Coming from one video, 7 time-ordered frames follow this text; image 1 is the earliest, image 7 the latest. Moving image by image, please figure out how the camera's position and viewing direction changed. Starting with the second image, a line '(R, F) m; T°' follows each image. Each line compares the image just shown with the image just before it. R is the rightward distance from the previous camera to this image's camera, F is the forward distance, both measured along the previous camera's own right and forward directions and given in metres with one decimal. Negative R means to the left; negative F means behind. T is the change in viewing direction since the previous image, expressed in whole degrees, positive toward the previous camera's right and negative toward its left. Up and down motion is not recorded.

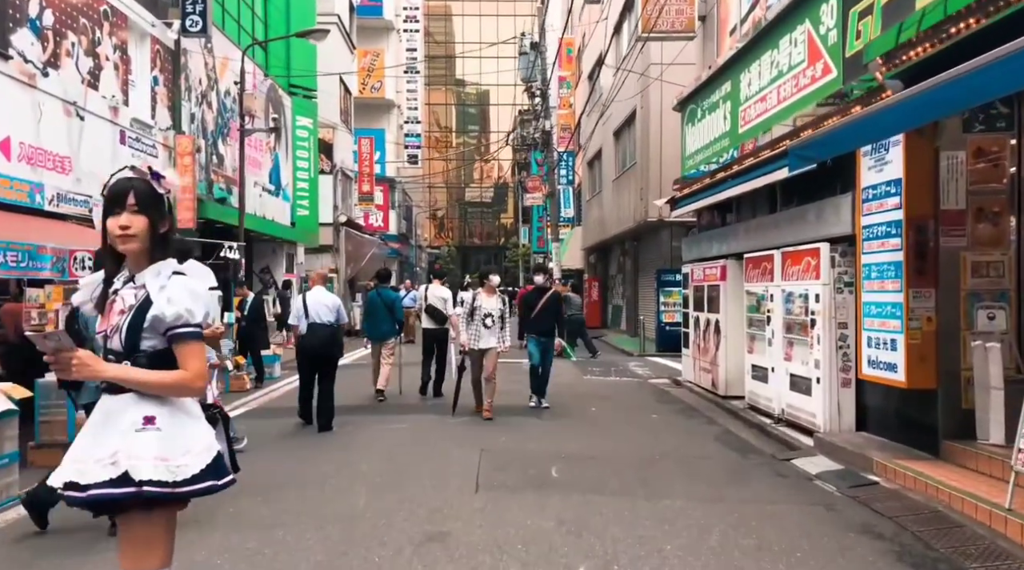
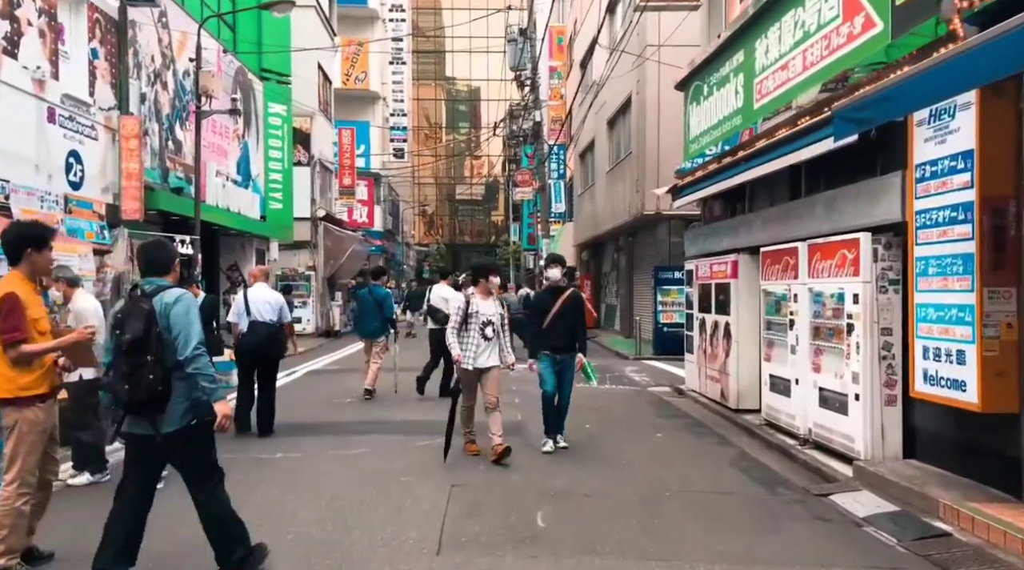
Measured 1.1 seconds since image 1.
(+0.1, +1.5) m; +1°
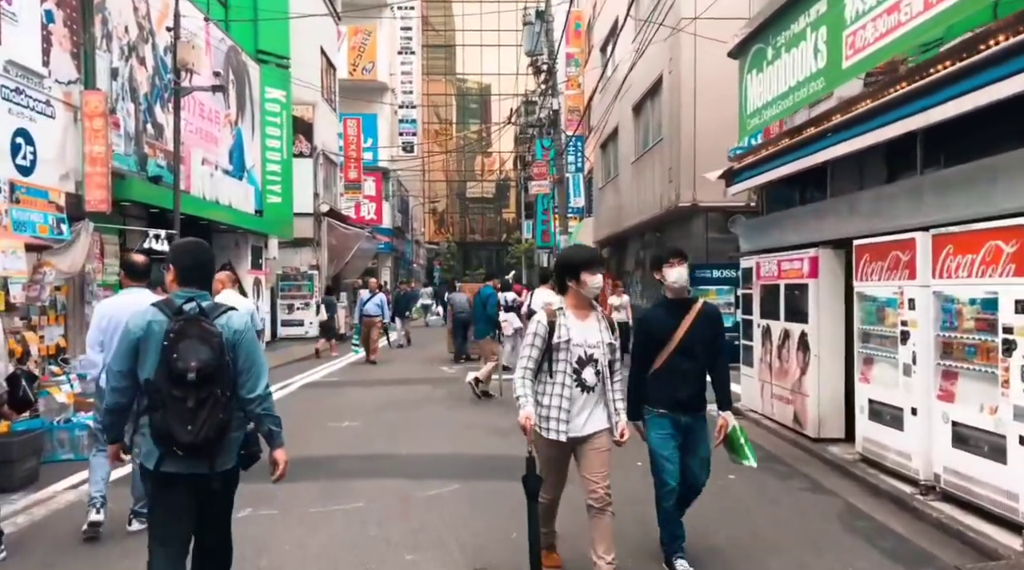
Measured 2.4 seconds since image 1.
(-0.2, +1.9) m; -1°
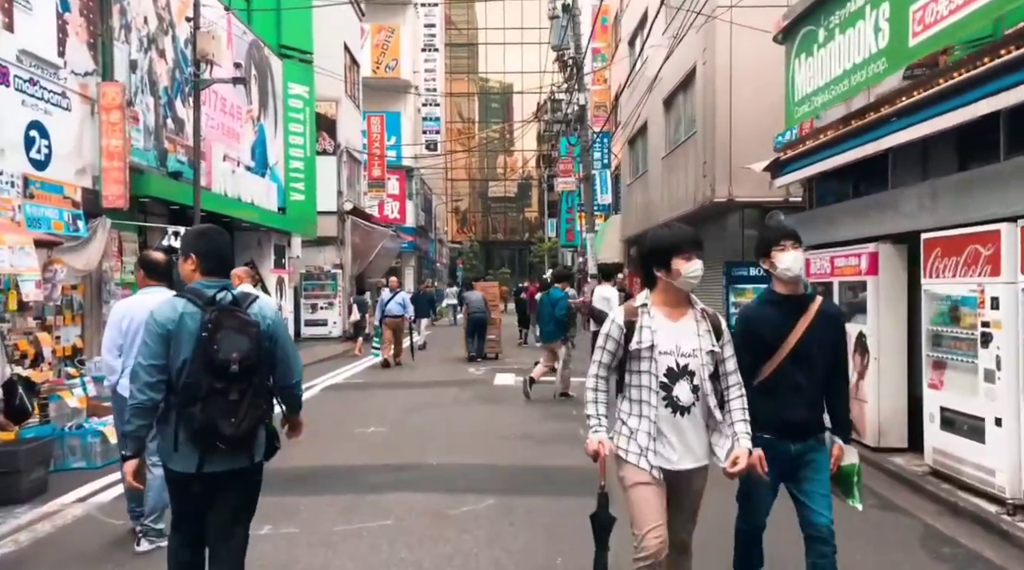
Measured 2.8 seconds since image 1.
(-0.1, +0.5) m; -1°
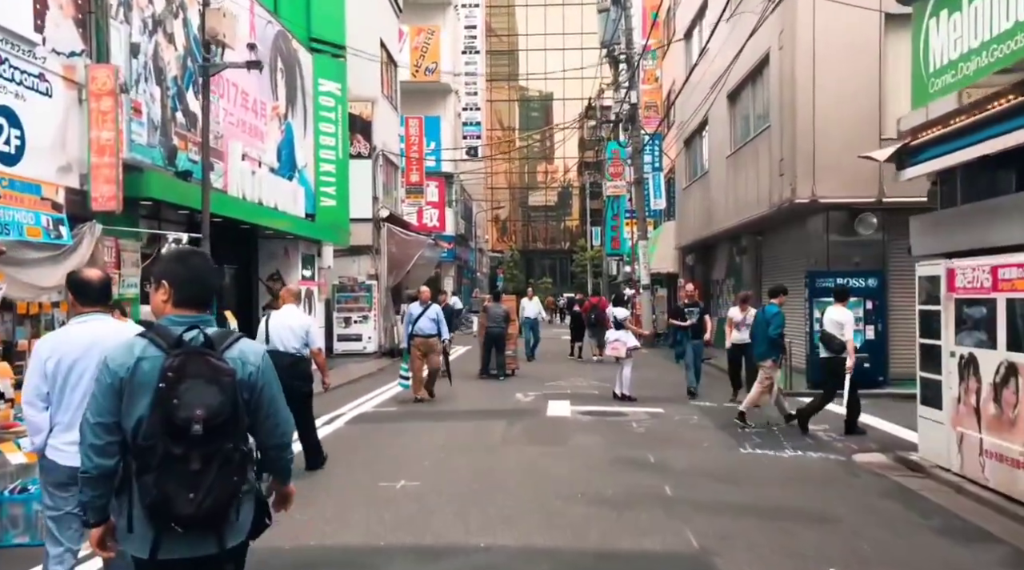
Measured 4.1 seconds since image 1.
(-0.2, +1.9) m; -3°
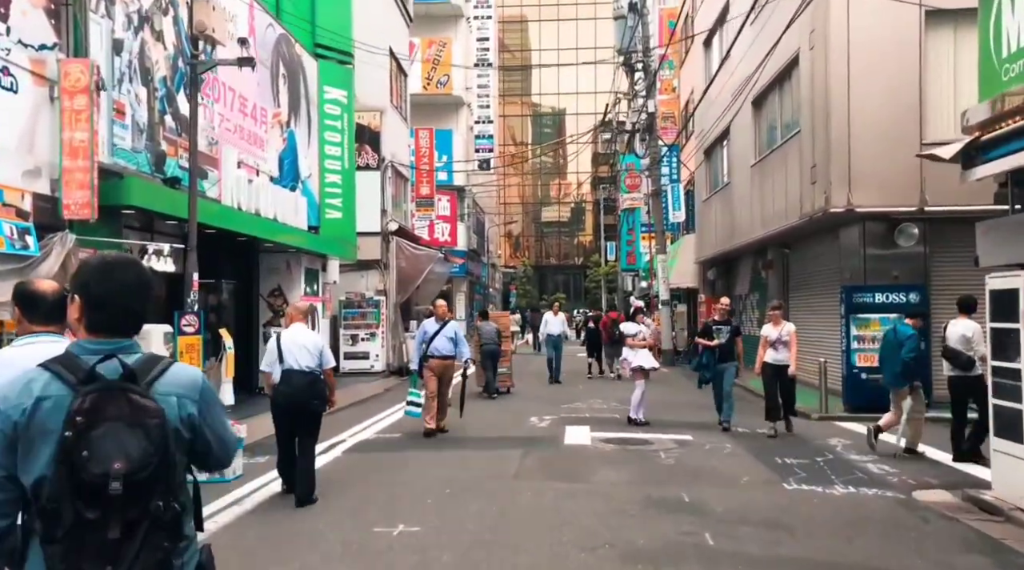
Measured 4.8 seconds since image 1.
(0.0, +1.0) m; -1°
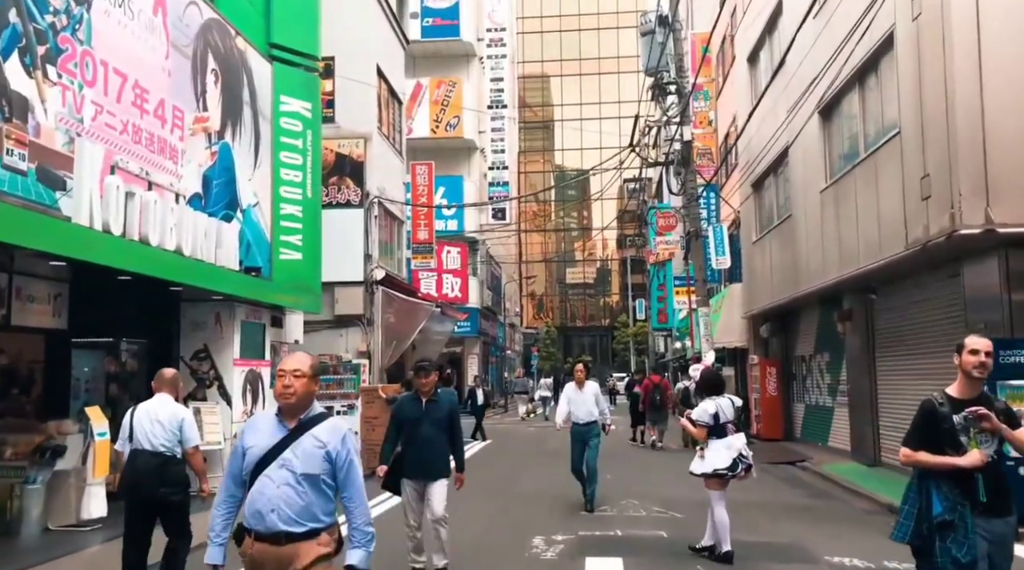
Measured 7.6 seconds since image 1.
(+0.4, +4.2) m; -2°
